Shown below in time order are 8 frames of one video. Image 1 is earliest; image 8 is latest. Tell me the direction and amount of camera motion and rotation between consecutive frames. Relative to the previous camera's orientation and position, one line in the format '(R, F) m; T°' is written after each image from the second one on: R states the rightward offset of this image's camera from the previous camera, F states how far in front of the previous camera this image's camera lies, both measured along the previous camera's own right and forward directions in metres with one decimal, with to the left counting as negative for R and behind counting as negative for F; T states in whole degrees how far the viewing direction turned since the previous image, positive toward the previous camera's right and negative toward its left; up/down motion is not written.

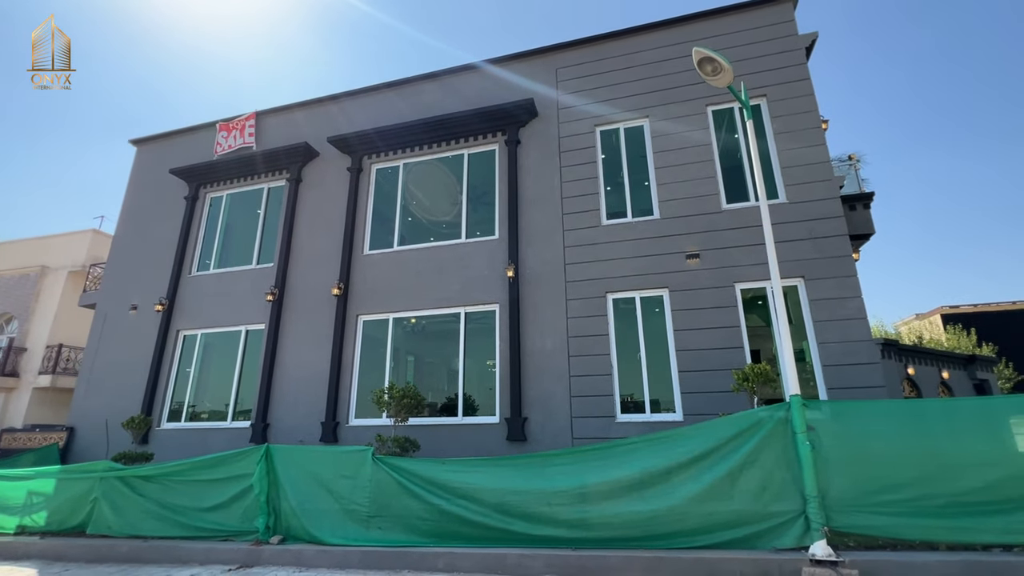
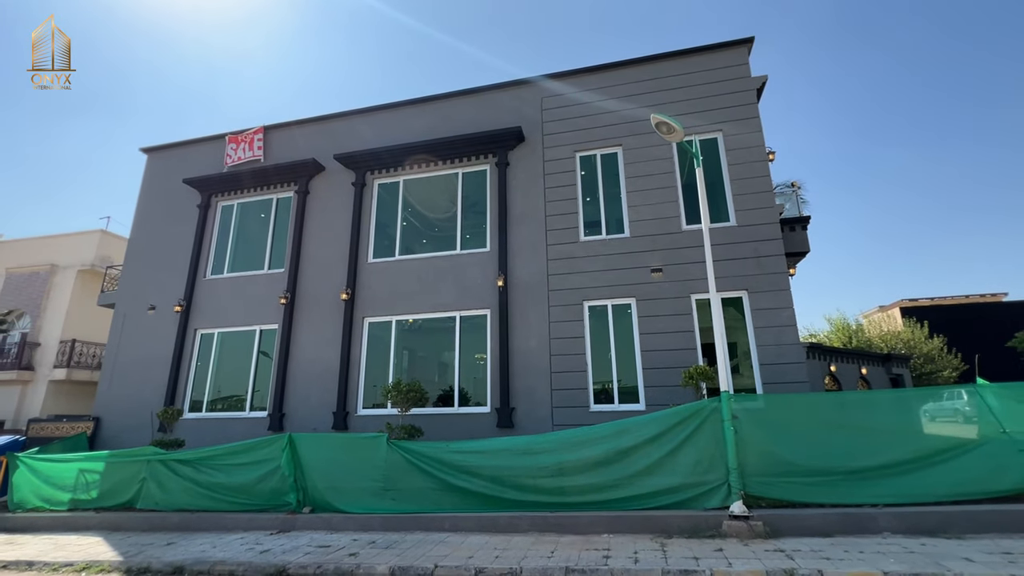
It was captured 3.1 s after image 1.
(-0.1, -1.2) m; +2°
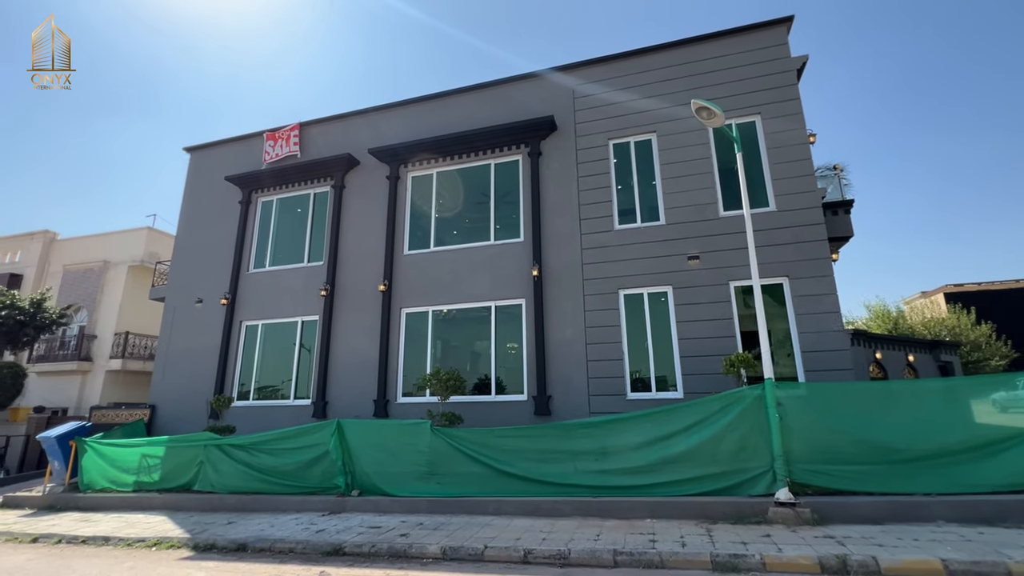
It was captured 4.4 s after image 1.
(-0.2, -0.1) m; -3°
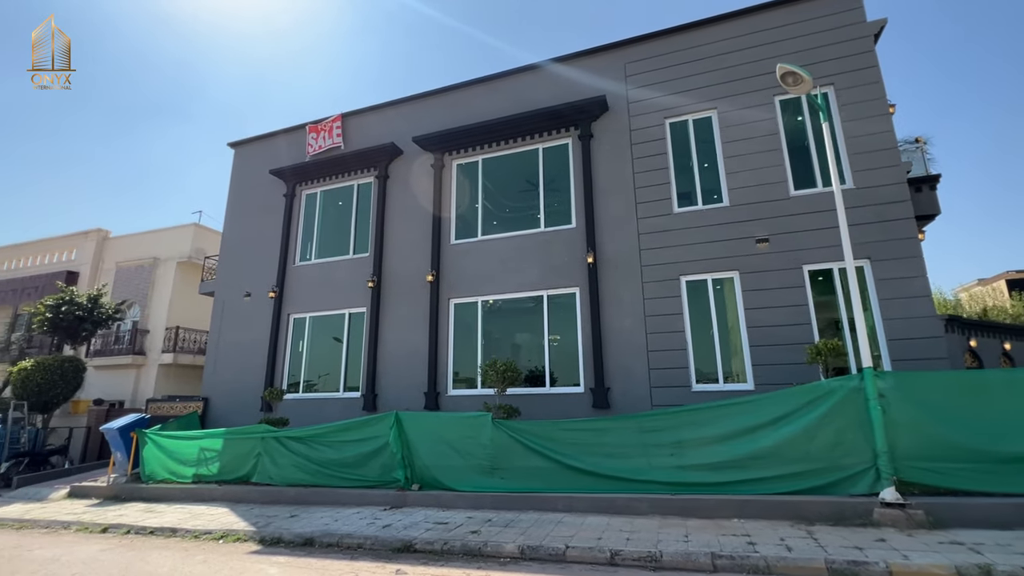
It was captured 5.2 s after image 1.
(-0.6, +0.3) m; -3°
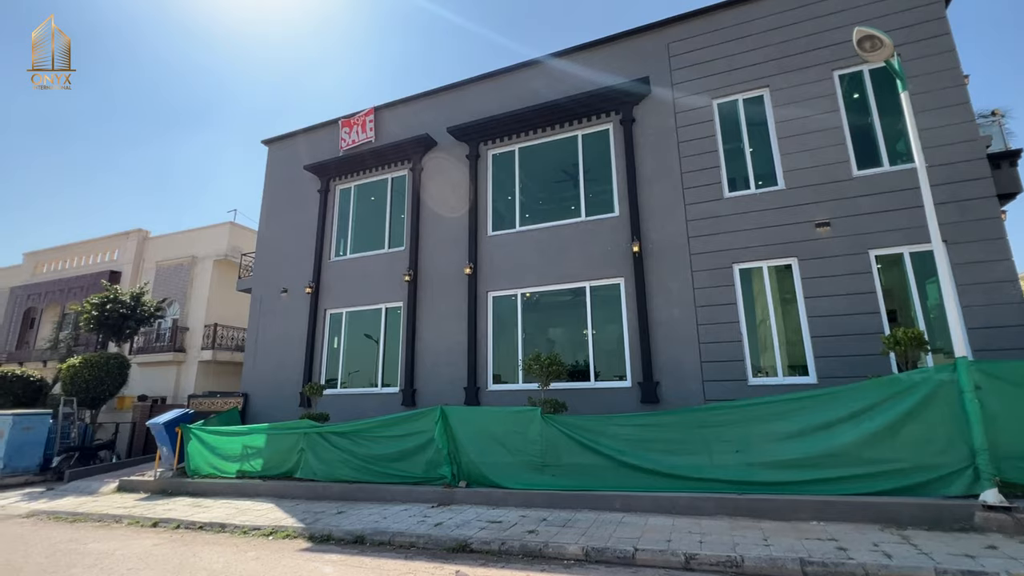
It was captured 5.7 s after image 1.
(-0.4, +0.3) m; -3°
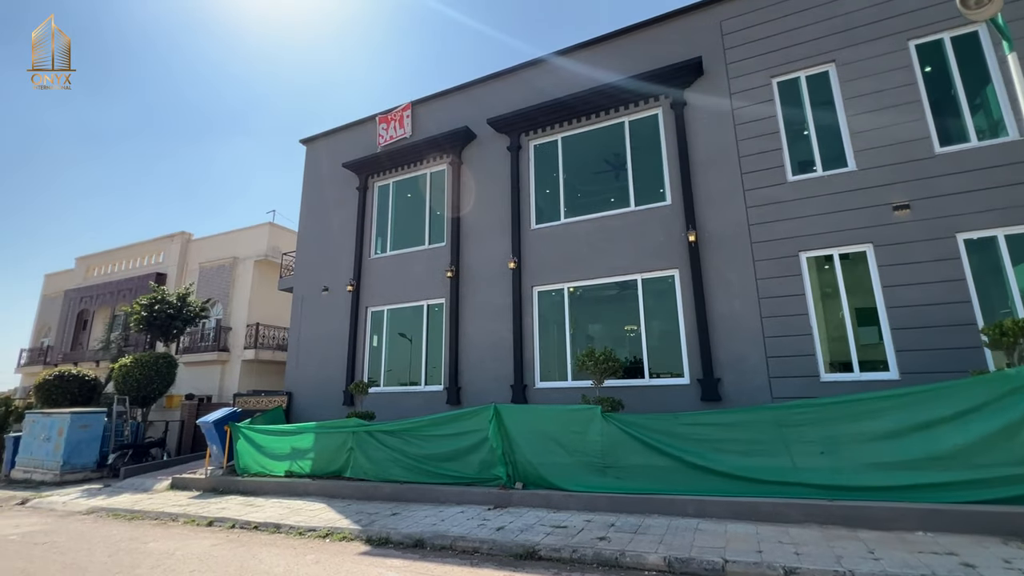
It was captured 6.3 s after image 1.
(-0.4, +0.3) m; -3°
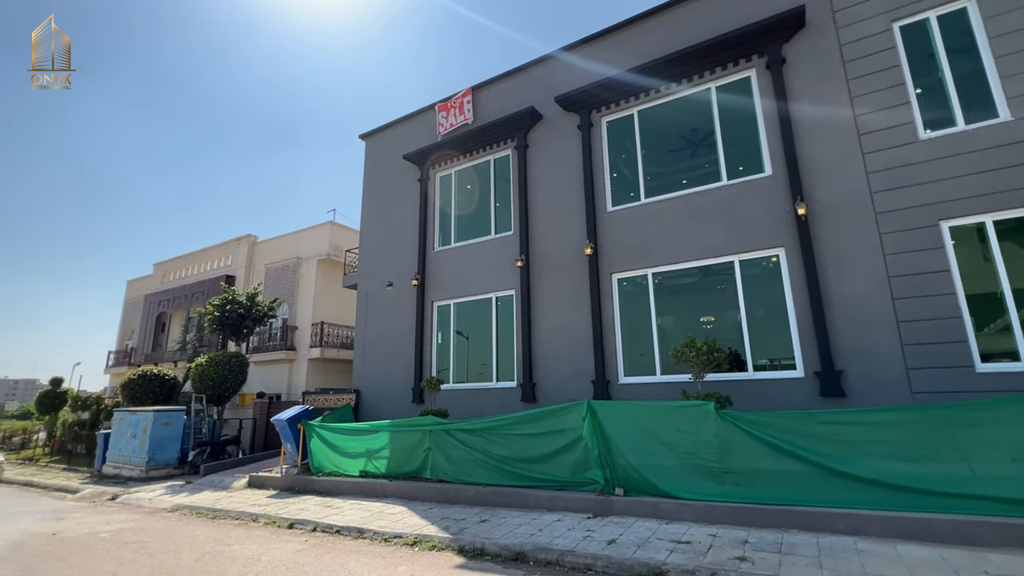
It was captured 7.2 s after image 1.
(-0.6, +0.6) m; -6°
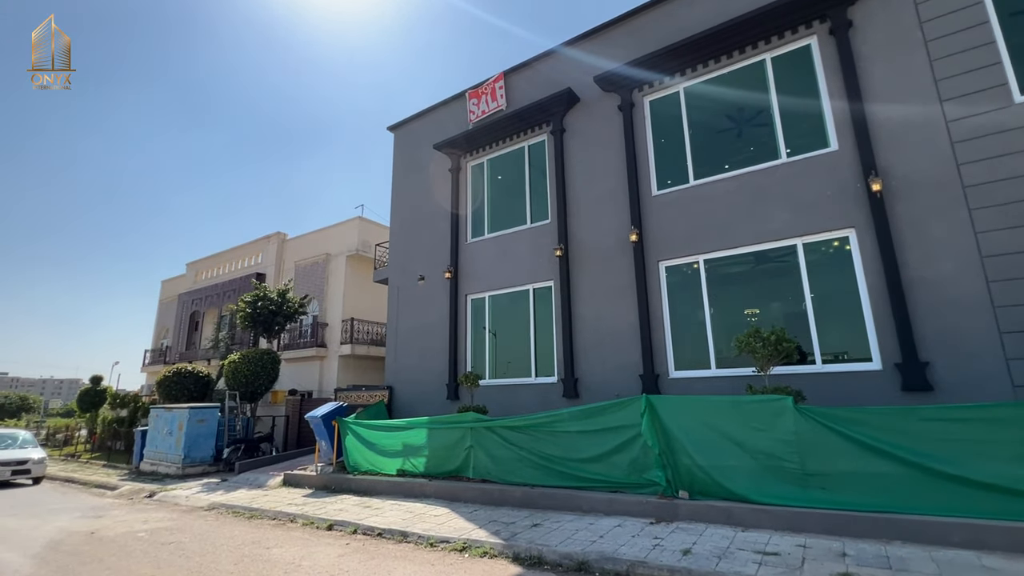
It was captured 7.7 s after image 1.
(-0.3, +0.4) m; -3°
